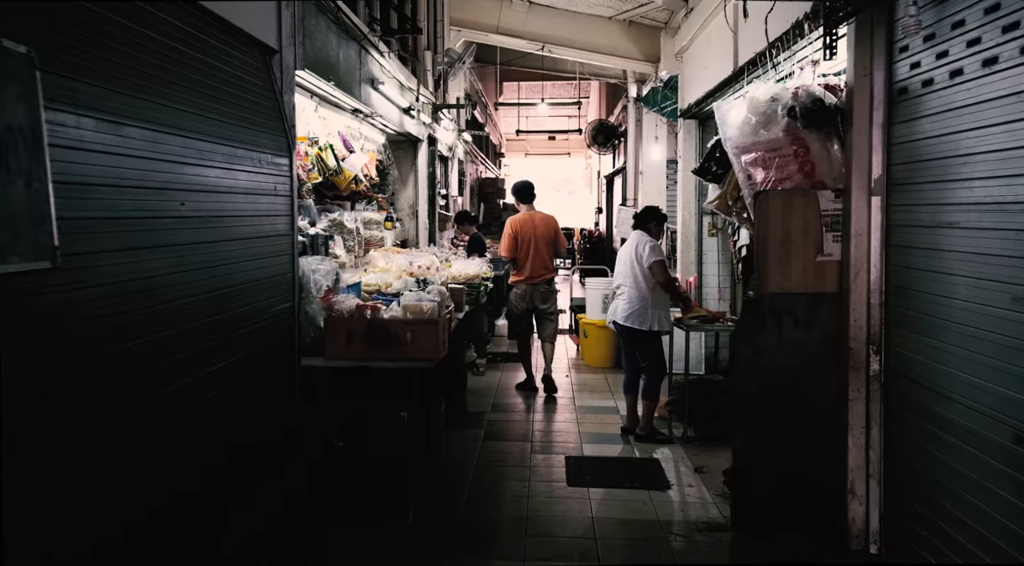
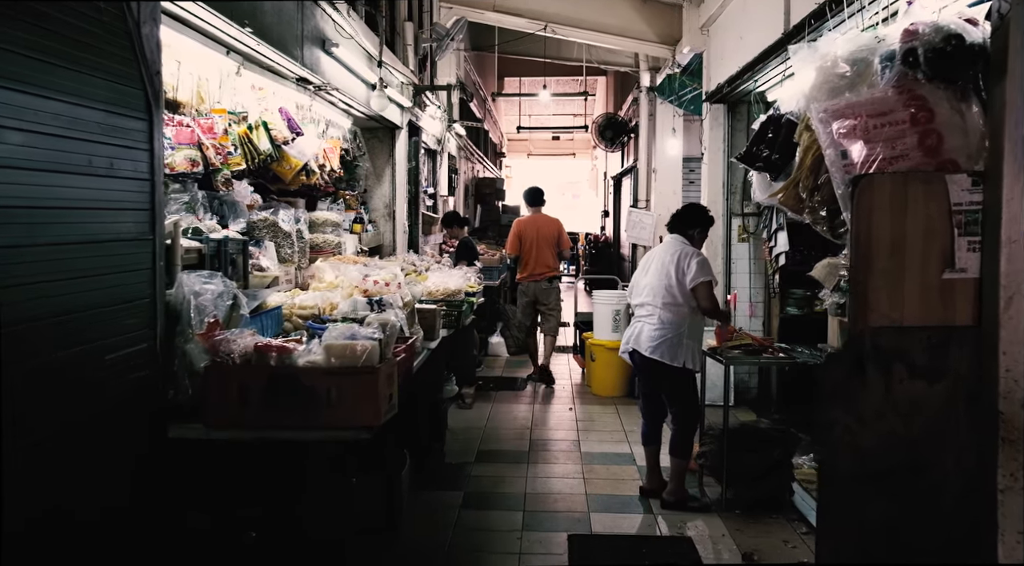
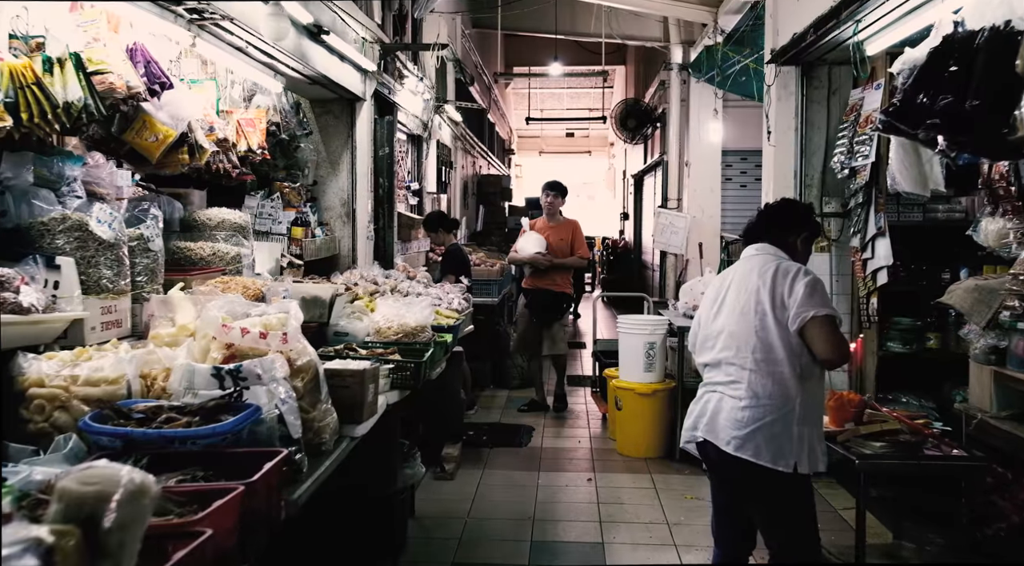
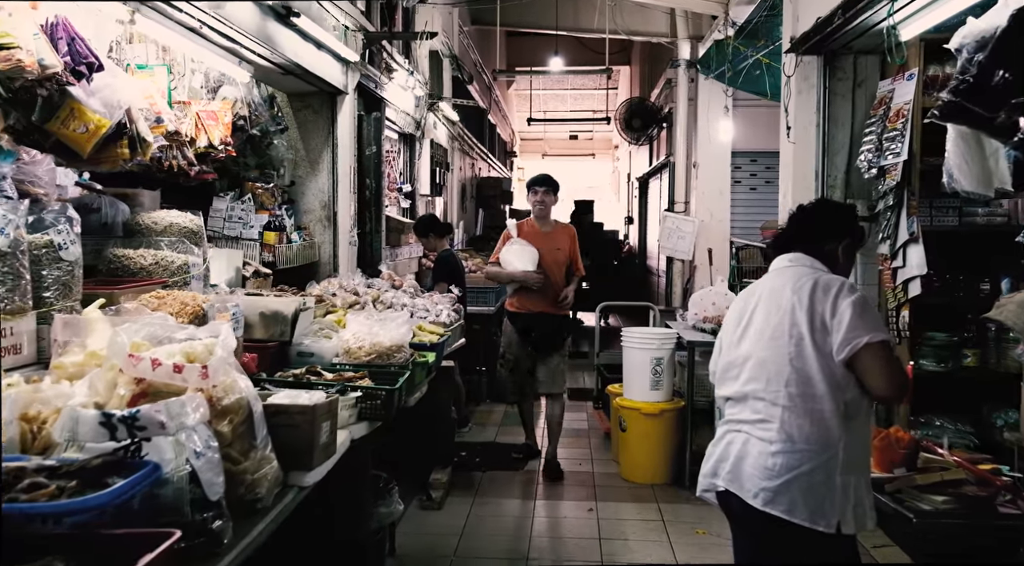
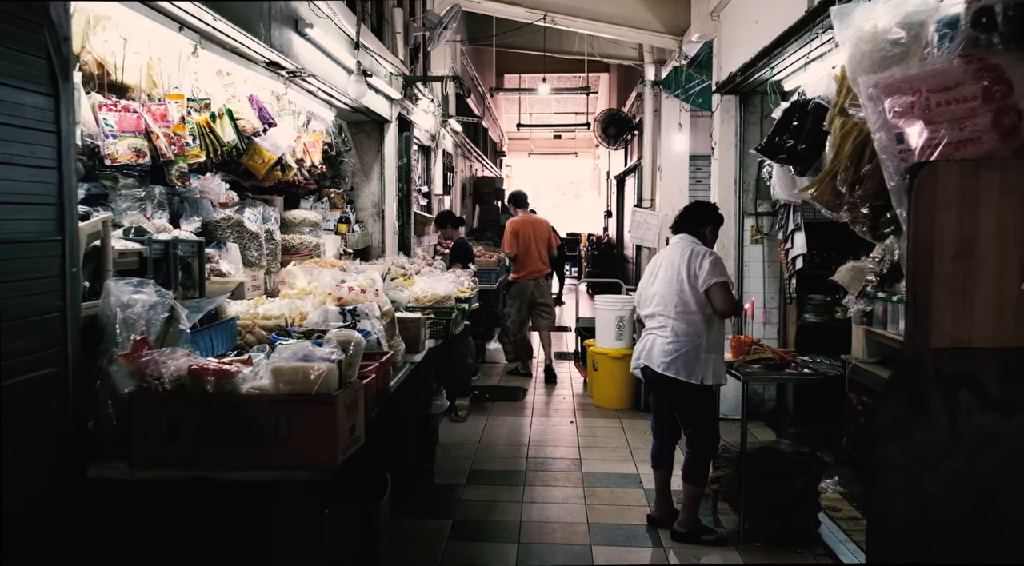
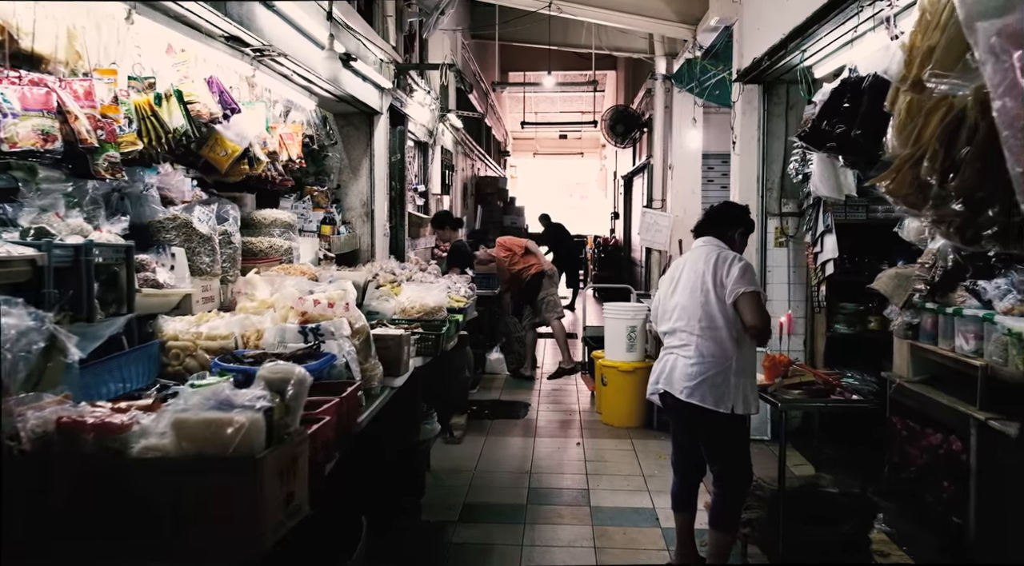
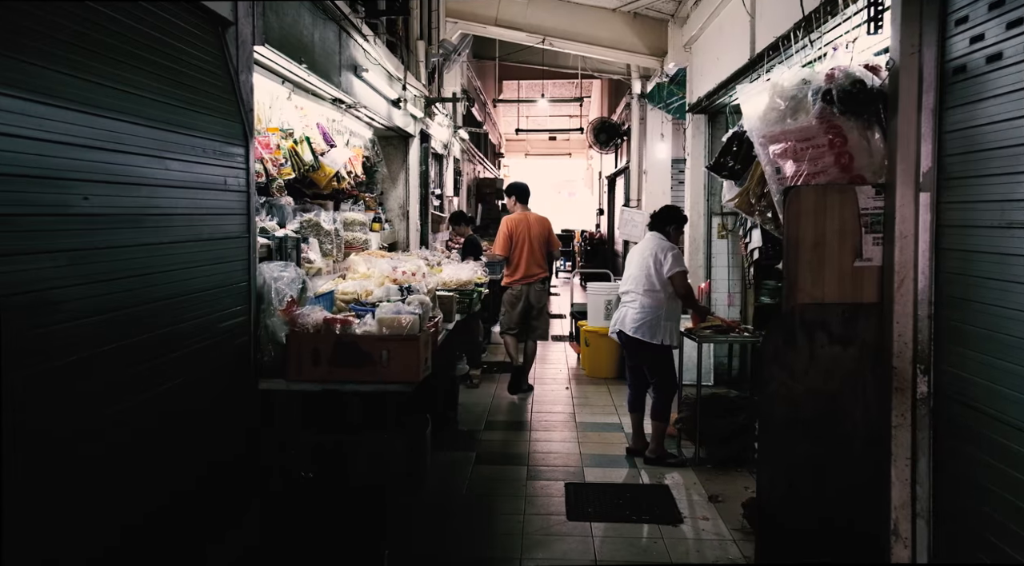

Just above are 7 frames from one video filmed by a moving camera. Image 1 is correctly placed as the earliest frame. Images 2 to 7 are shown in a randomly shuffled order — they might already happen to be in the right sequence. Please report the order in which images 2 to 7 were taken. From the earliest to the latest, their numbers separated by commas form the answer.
7, 2, 5, 6, 3, 4
